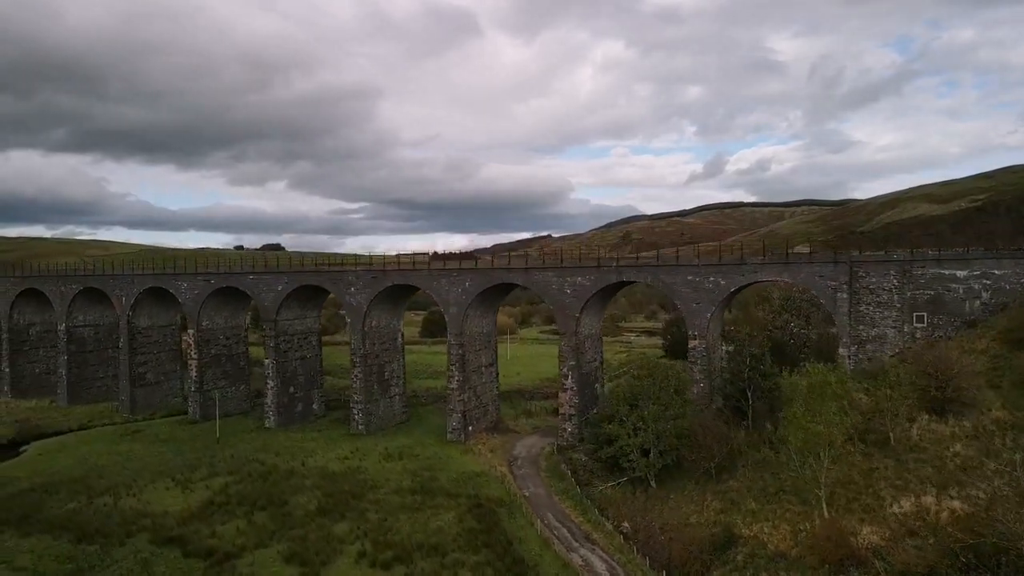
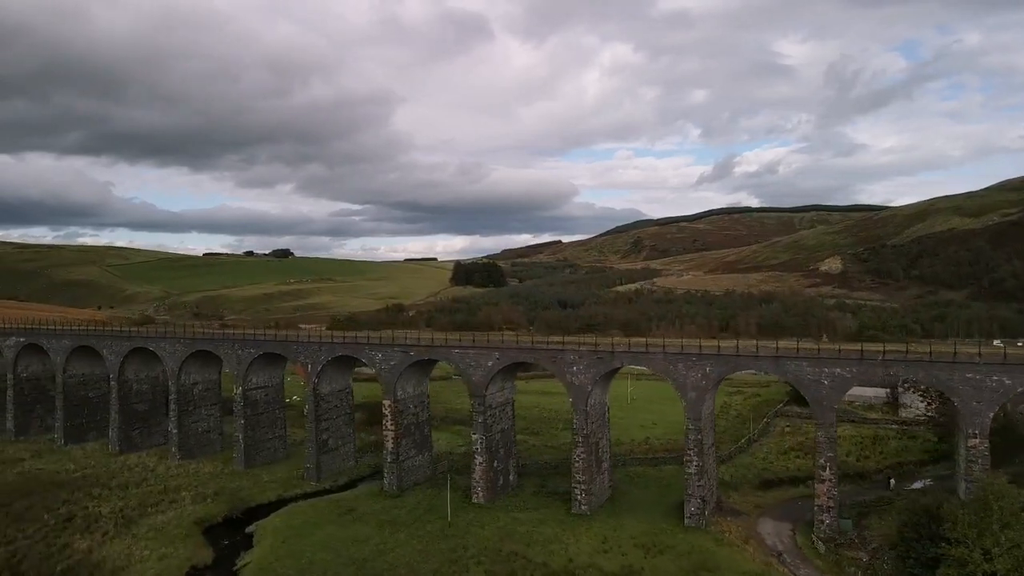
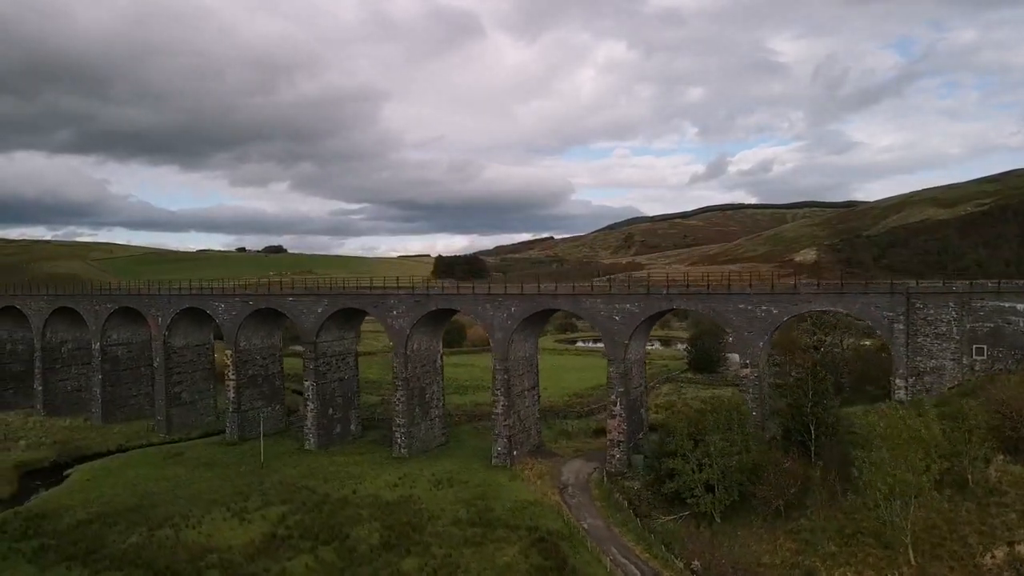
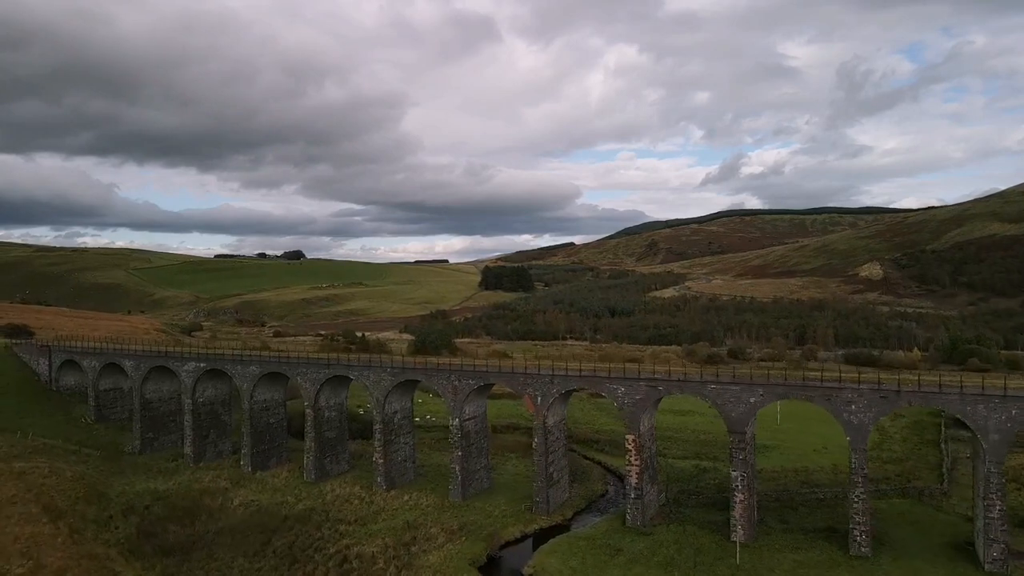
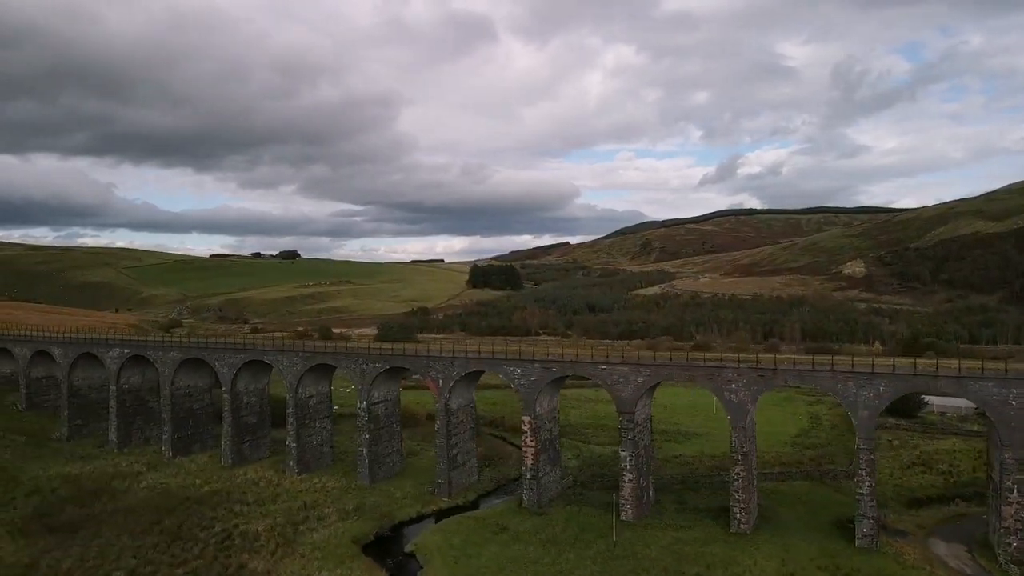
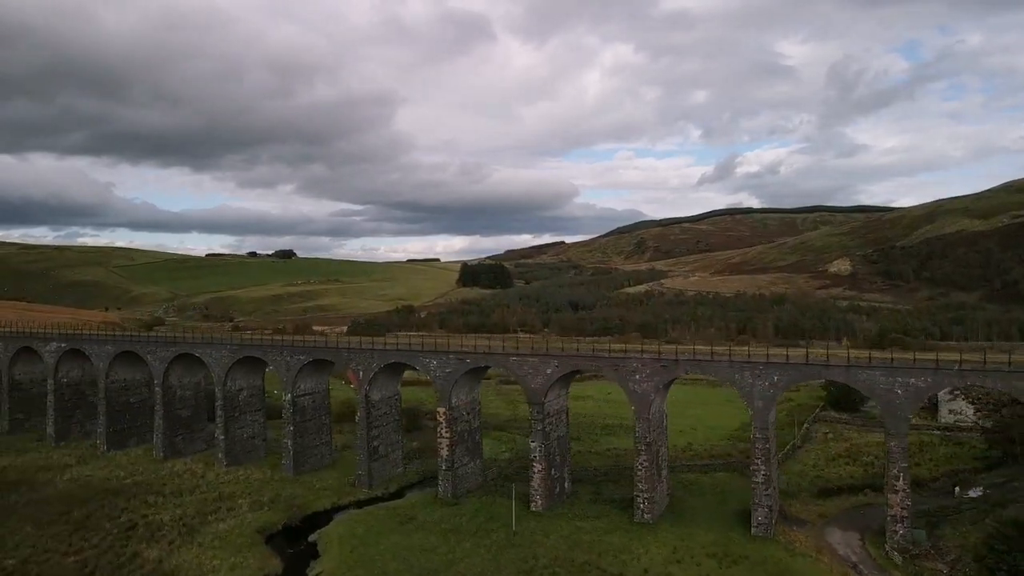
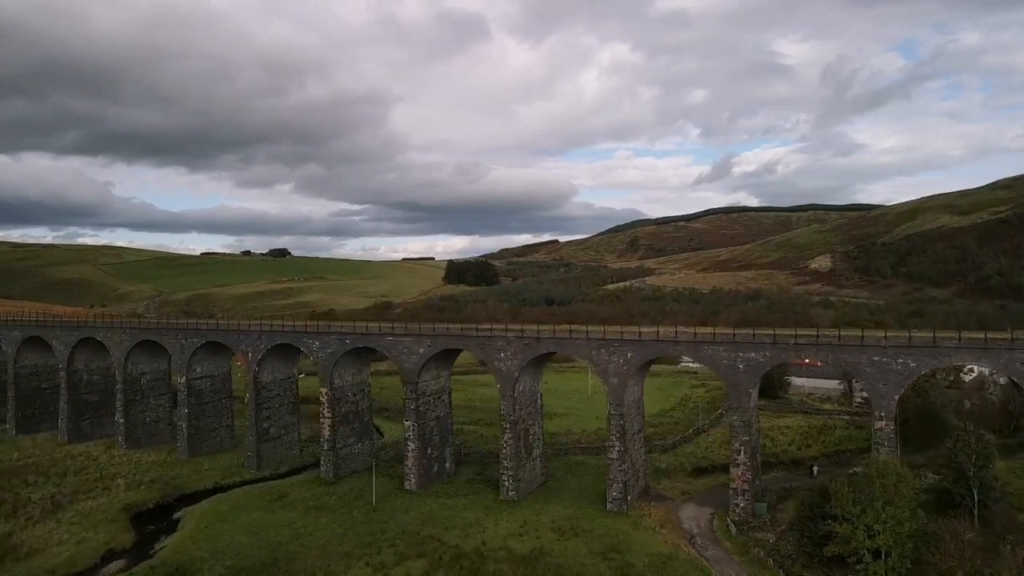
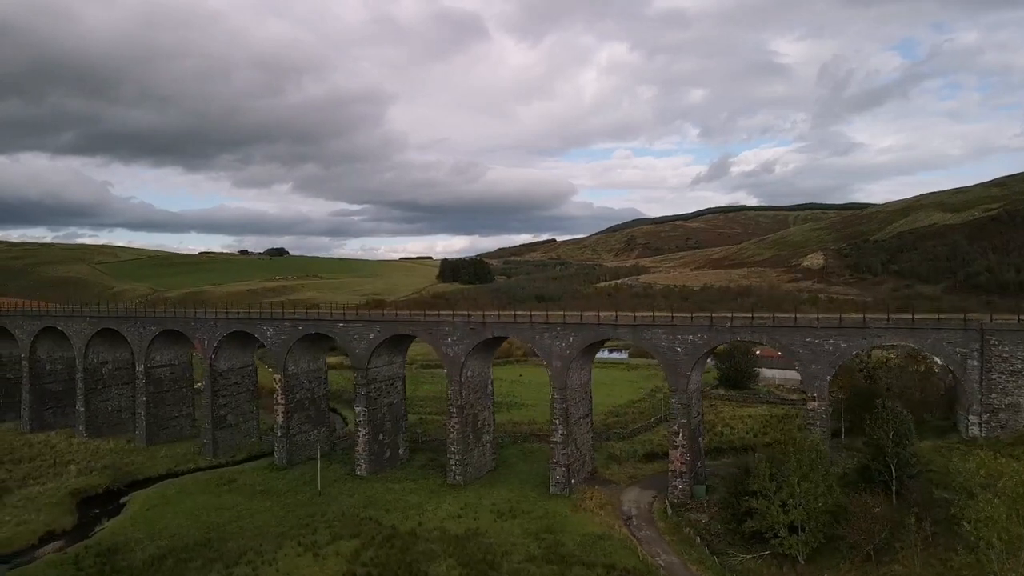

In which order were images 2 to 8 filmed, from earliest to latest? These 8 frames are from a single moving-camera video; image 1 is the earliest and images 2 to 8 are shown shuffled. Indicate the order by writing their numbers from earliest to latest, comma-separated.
3, 8, 7, 2, 6, 5, 4
